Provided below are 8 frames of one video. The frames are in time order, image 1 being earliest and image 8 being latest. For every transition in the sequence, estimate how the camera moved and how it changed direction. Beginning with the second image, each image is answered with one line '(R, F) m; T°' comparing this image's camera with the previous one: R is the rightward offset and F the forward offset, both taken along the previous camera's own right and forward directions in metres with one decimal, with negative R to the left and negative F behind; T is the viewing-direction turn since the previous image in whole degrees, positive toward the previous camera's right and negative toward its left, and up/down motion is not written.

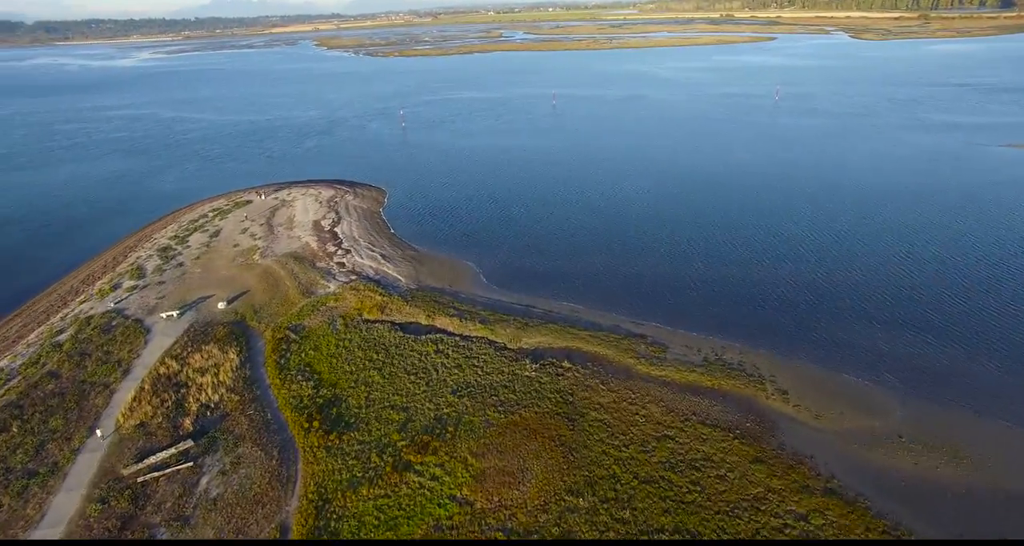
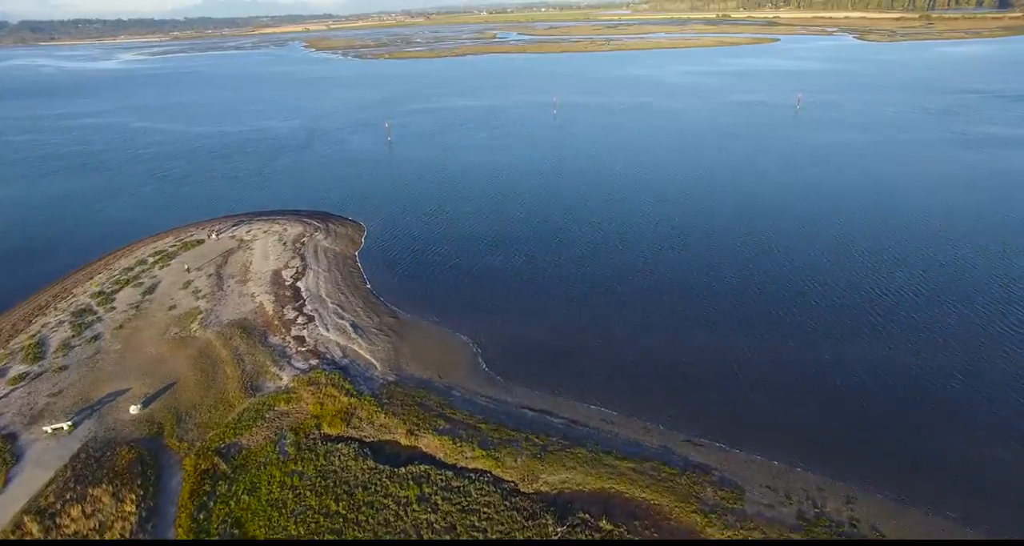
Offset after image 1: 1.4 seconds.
(-0.6, +7.0) m; +1°
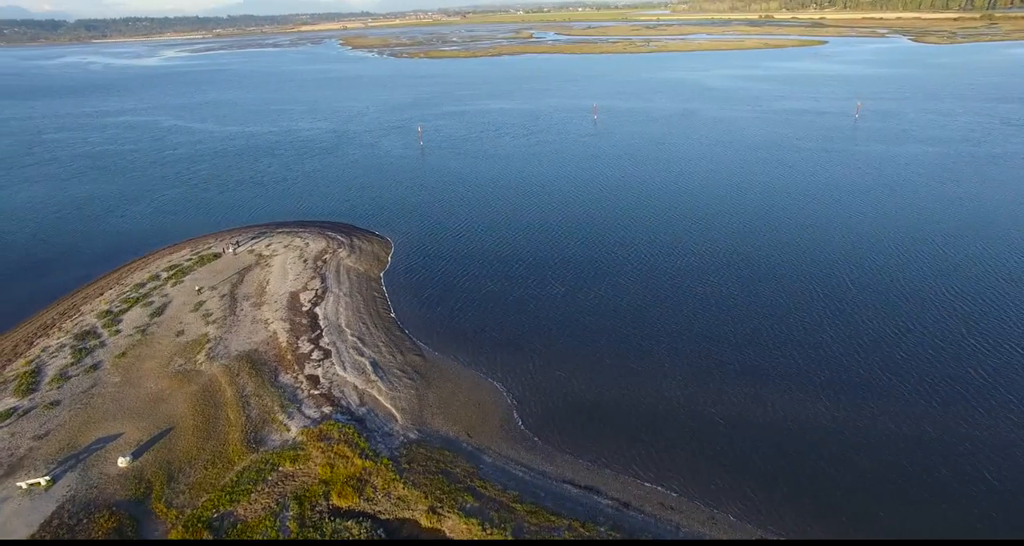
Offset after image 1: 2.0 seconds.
(-0.5, +3.2) m; -3°
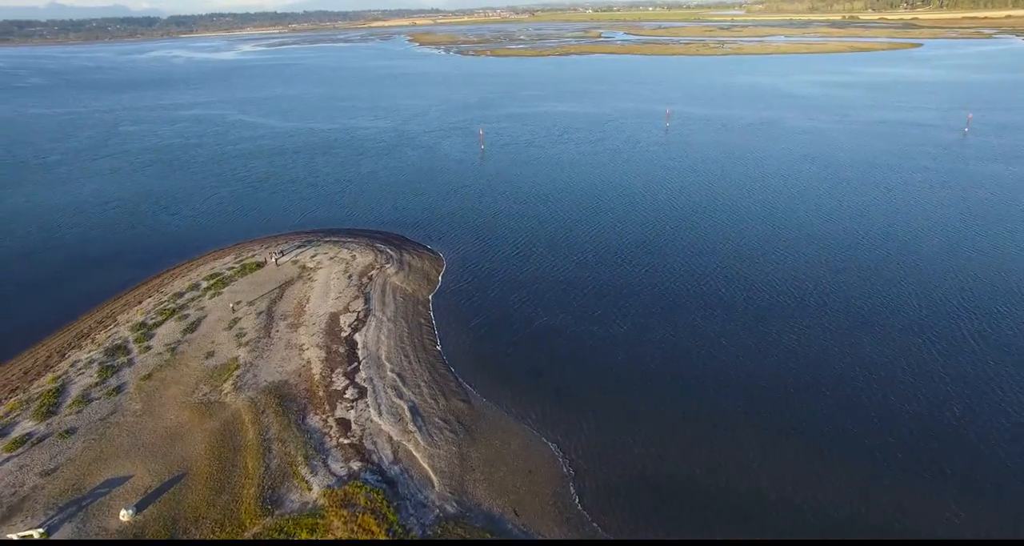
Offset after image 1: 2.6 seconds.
(-0.3, +3.2) m; -5°
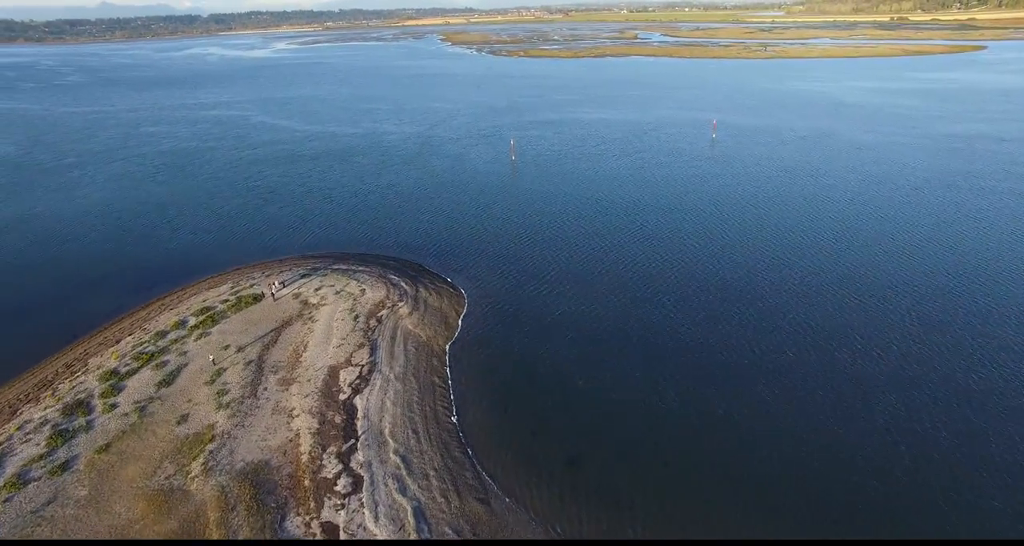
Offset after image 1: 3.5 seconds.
(-0.3, +4.5) m; -3°
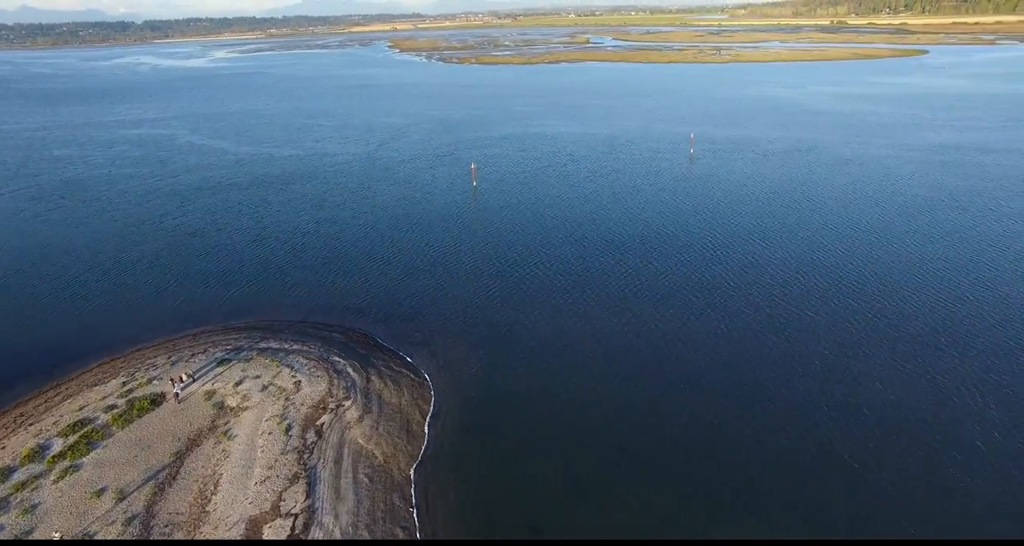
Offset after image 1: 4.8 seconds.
(-0.8, +6.1) m; +4°
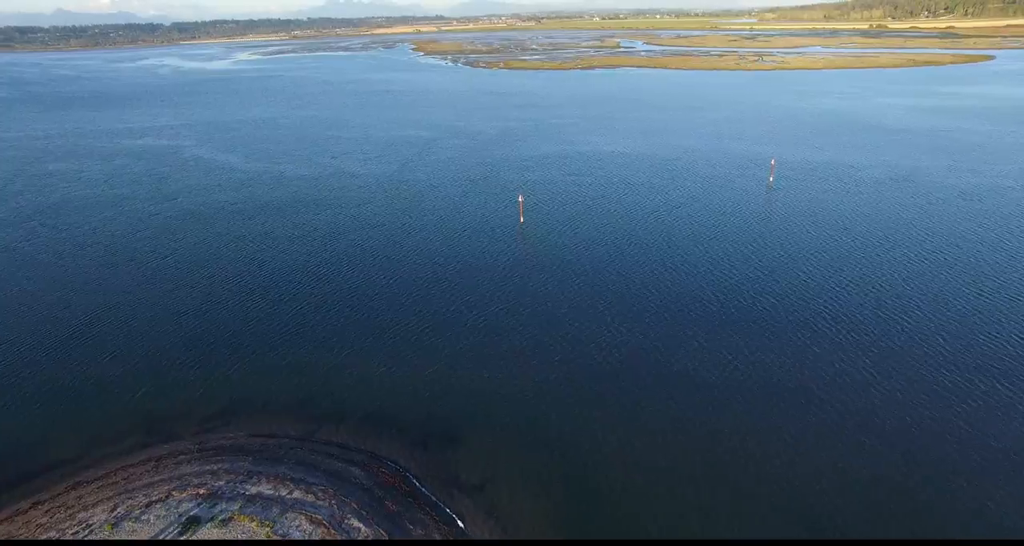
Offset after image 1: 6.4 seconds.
(-2.4, +7.9) m; -2°
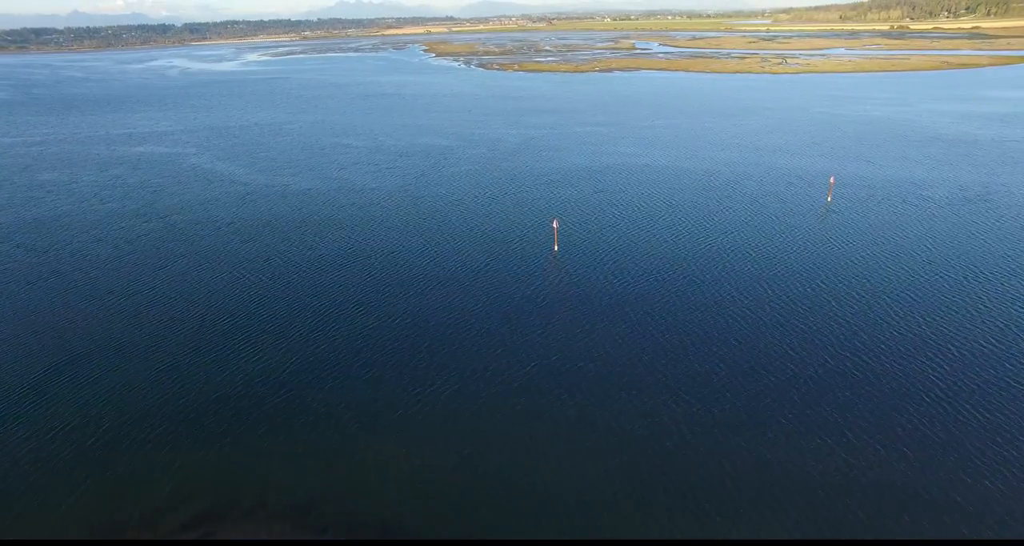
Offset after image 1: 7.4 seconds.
(-1.4, +4.8) m; -1°
